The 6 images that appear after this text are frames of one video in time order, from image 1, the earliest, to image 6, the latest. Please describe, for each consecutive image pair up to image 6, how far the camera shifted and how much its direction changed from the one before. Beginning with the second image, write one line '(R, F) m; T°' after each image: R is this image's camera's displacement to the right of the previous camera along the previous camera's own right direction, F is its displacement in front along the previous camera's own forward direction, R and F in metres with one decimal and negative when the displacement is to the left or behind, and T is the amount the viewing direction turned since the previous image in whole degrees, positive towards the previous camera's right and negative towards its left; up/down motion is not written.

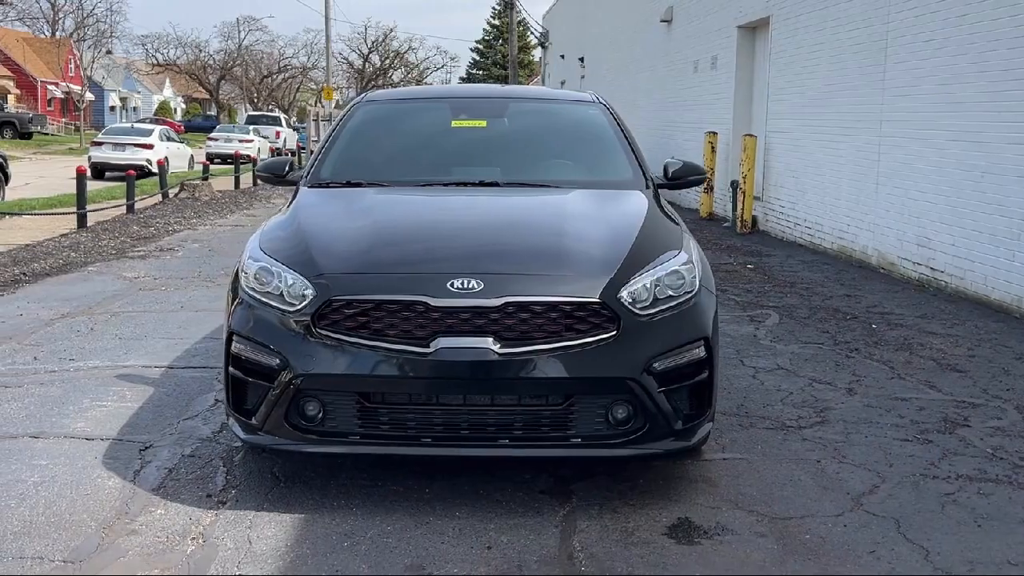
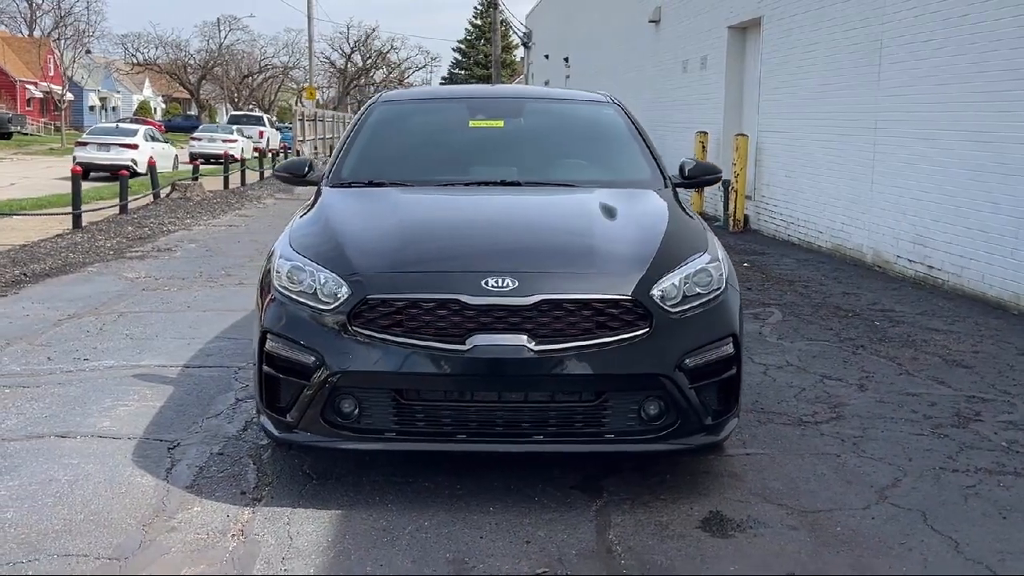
(-0.2, 0.0) m; +1°
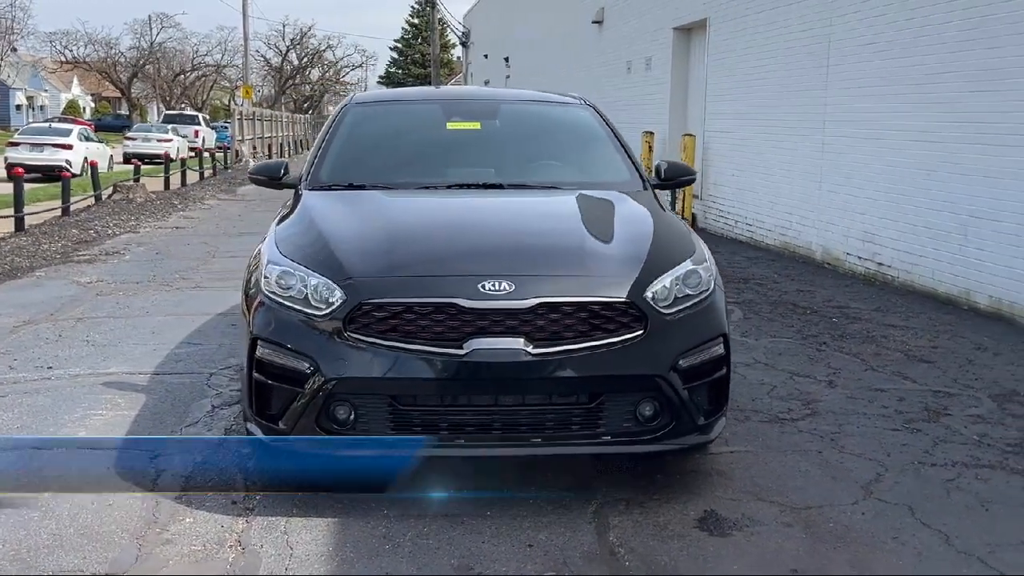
(-0.2, 0.0) m; +3°
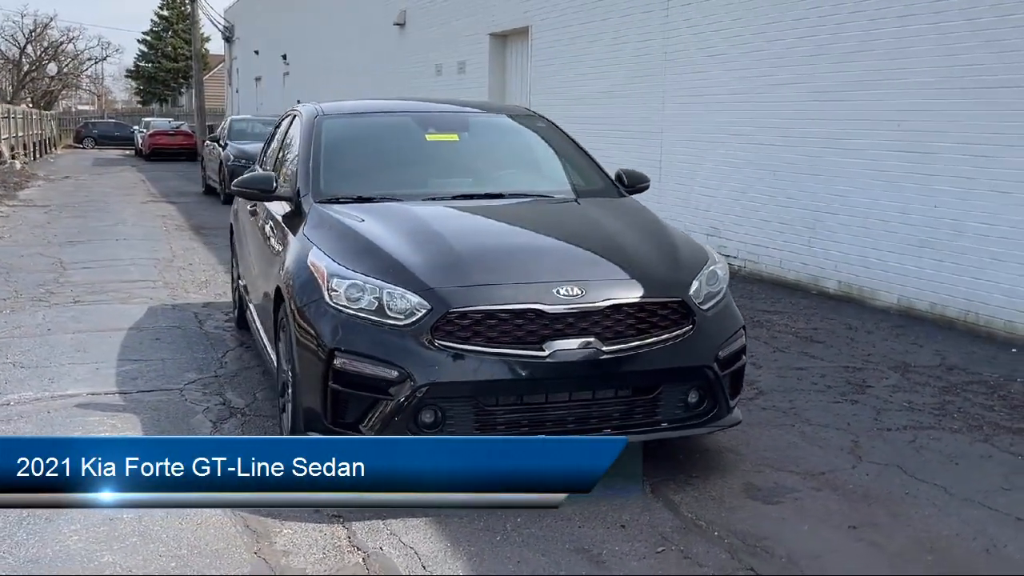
(-1.2, -0.2) m; +13°
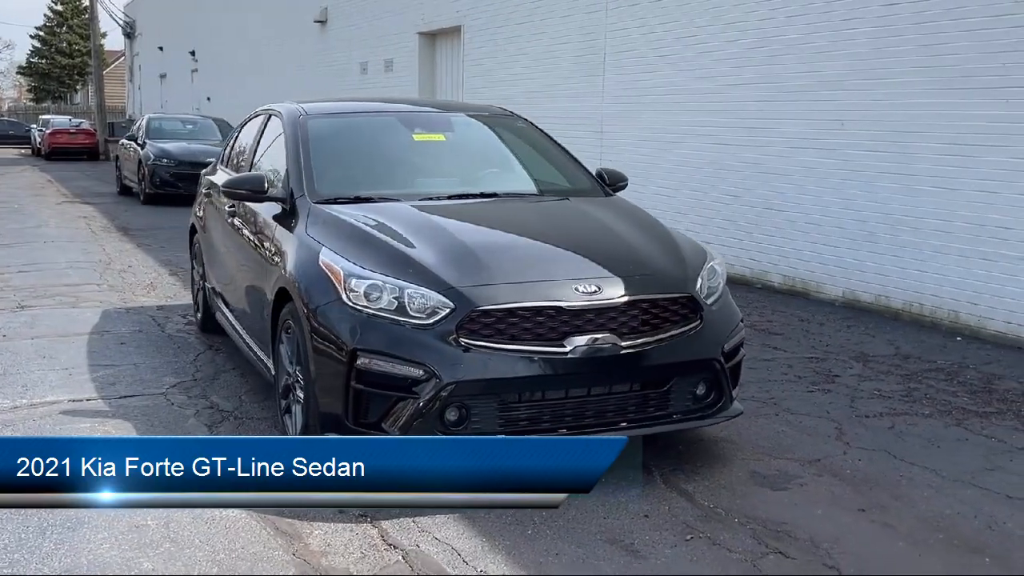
(-0.4, 0.0) m; +5°
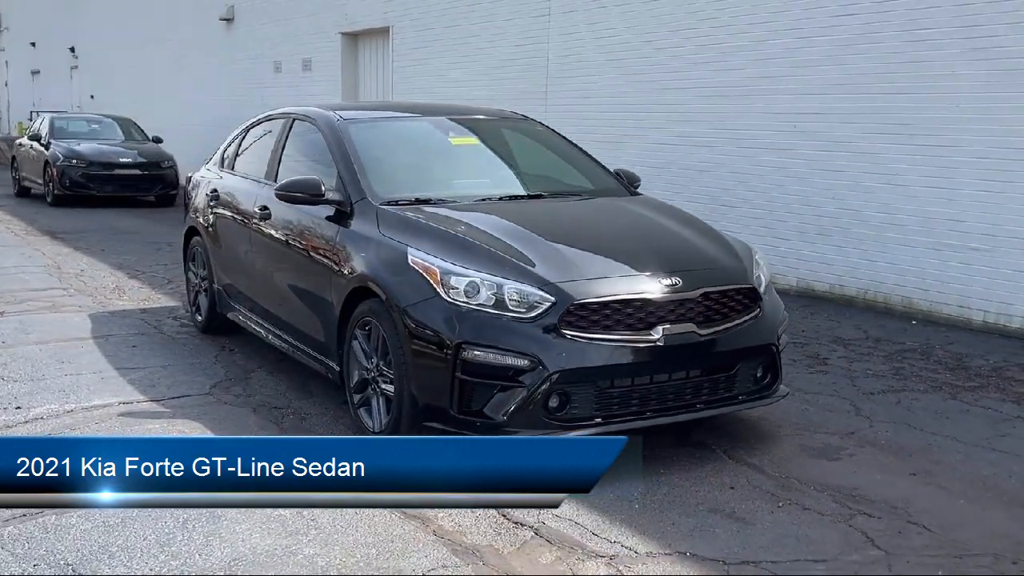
(-0.9, -0.2) m; +7°
